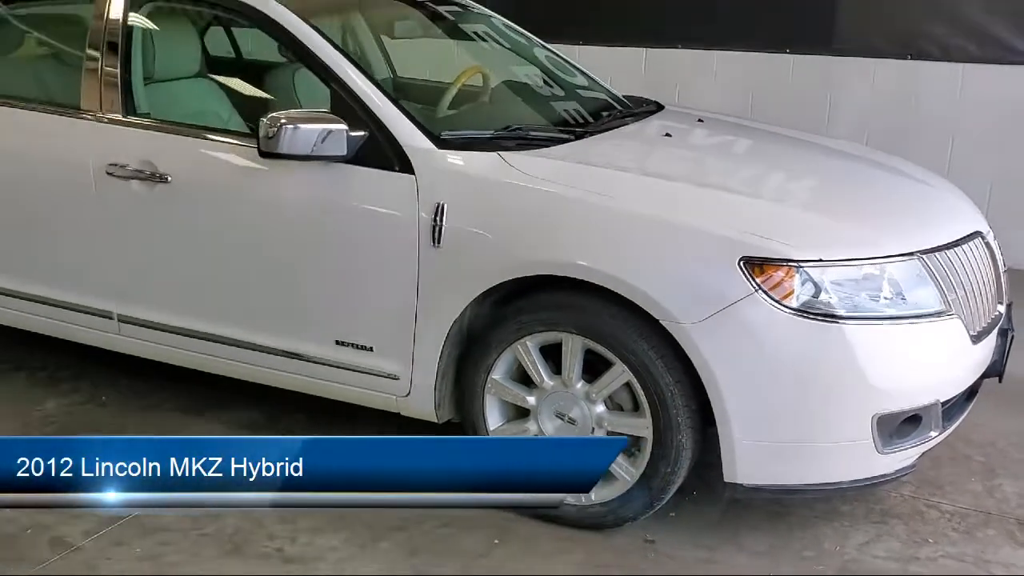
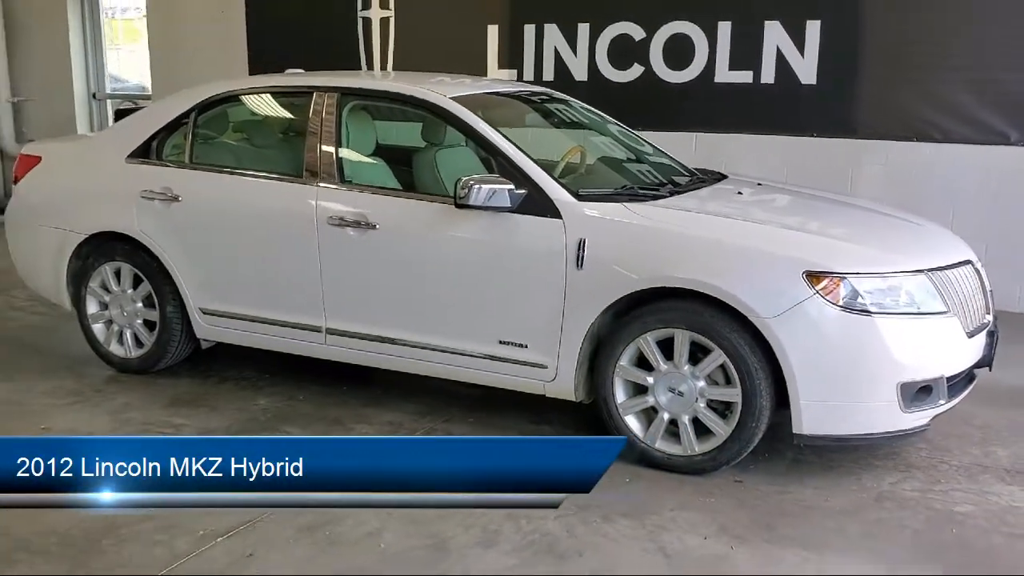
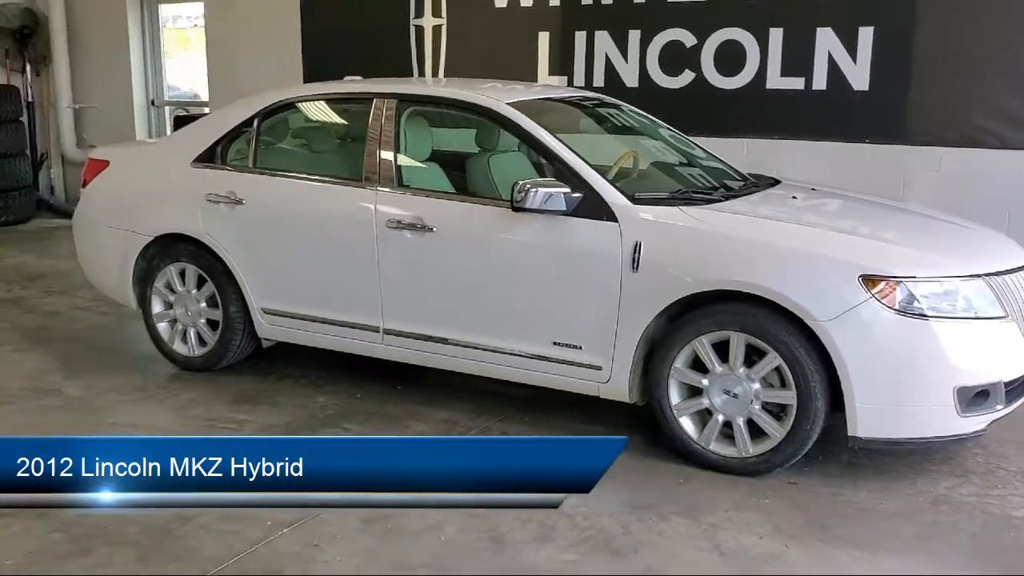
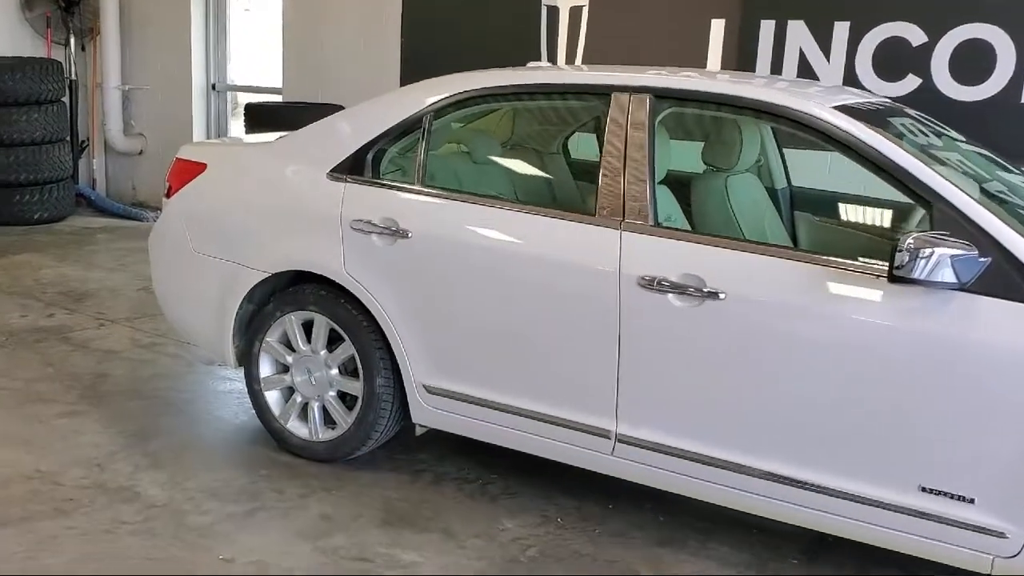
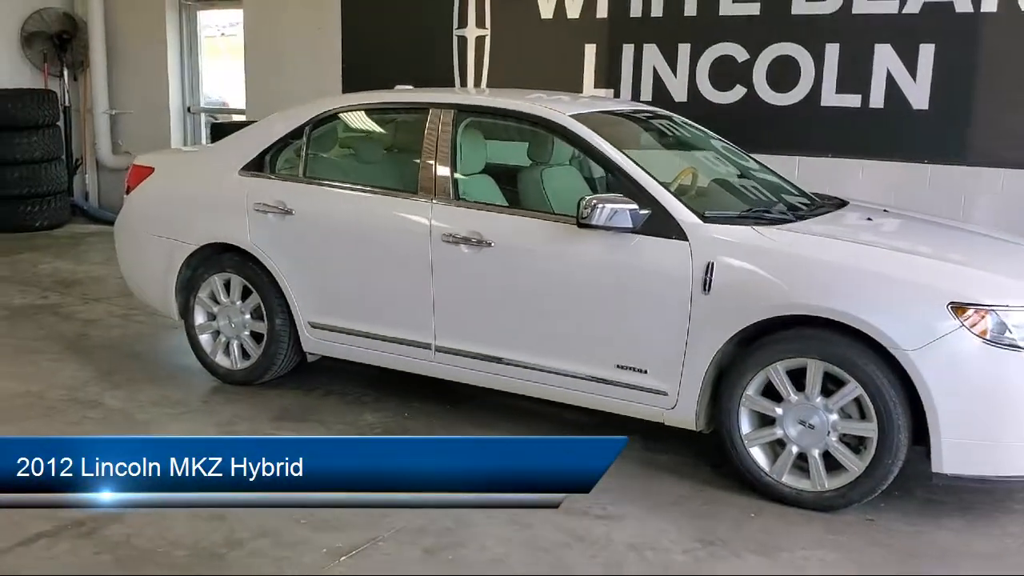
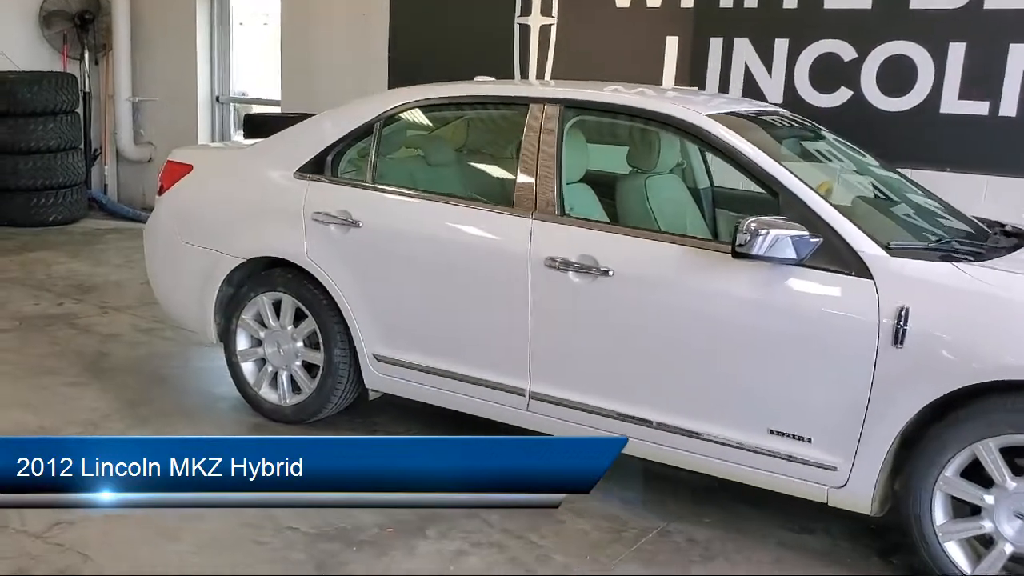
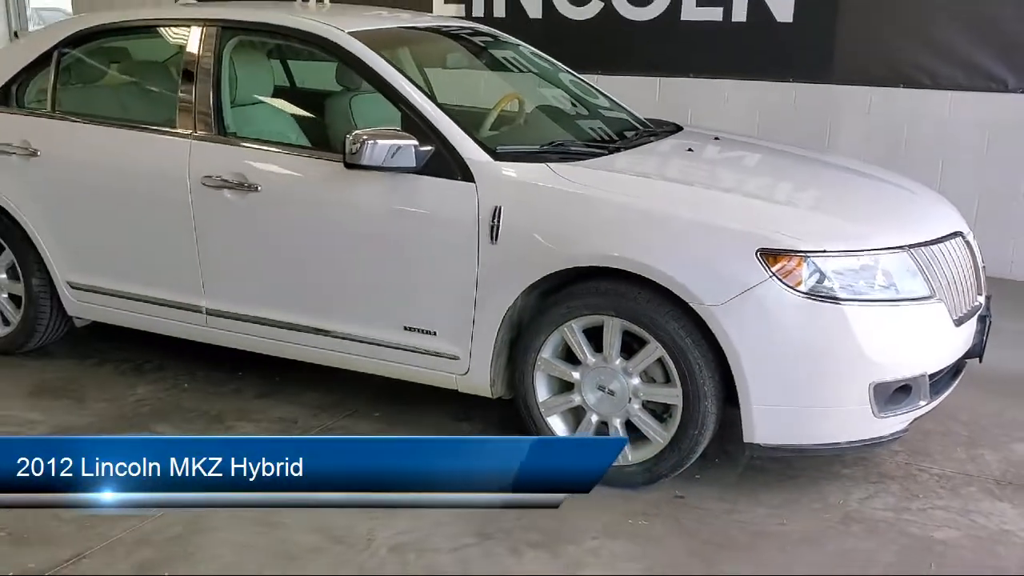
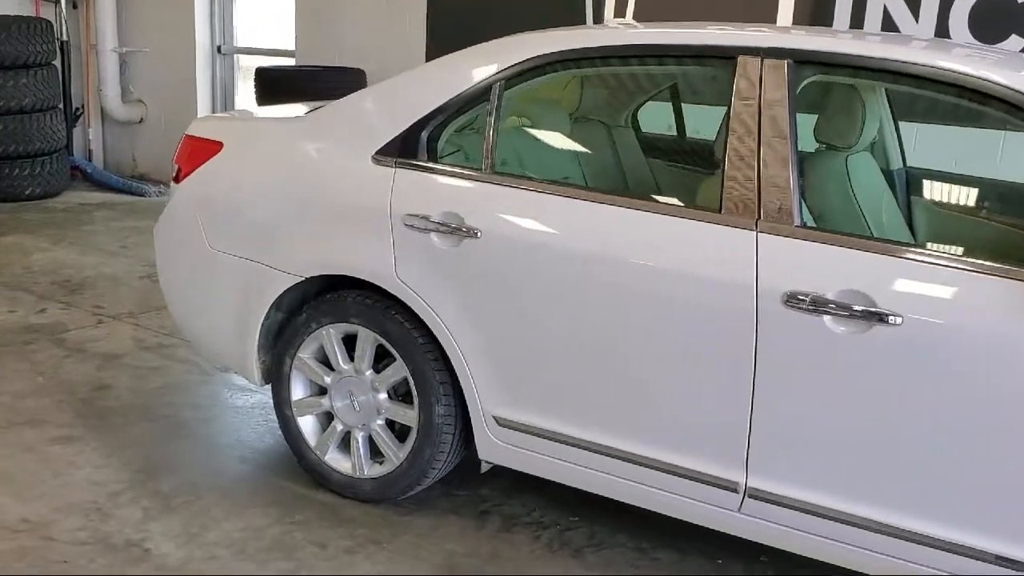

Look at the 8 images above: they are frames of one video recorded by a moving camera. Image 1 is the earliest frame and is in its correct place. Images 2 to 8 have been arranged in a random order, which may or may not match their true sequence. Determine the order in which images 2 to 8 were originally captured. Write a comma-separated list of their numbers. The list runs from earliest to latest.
7, 2, 3, 5, 6, 4, 8
